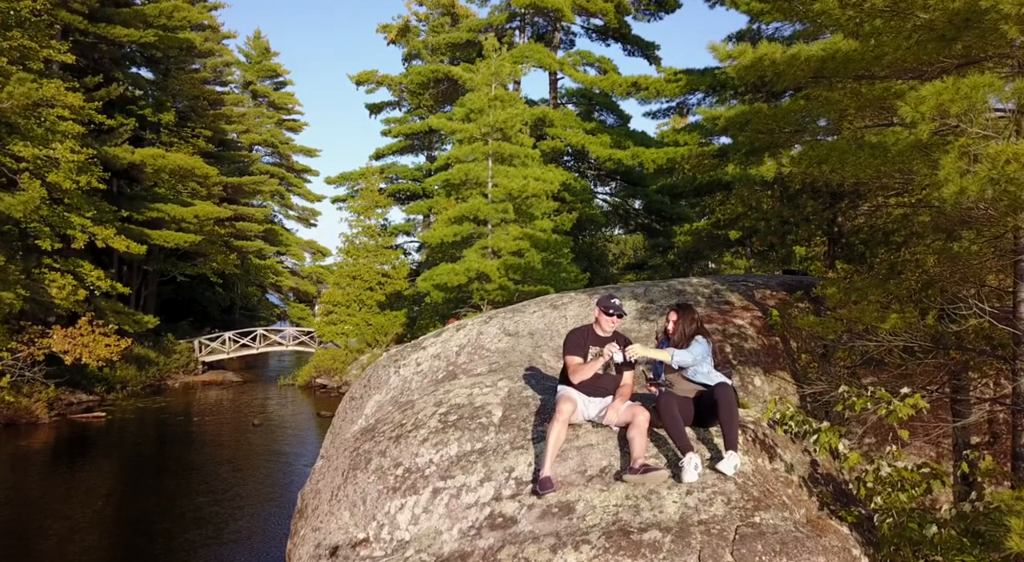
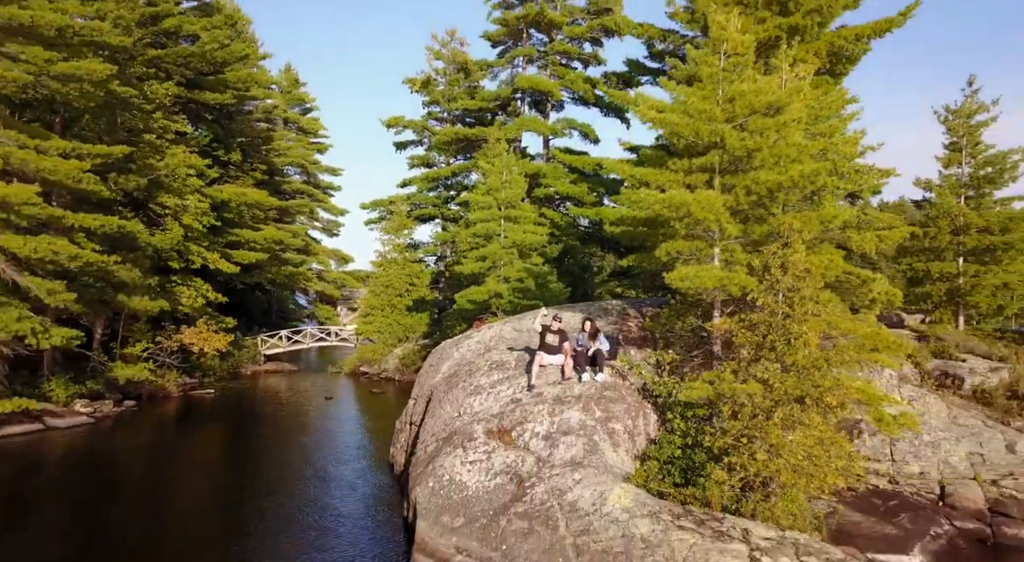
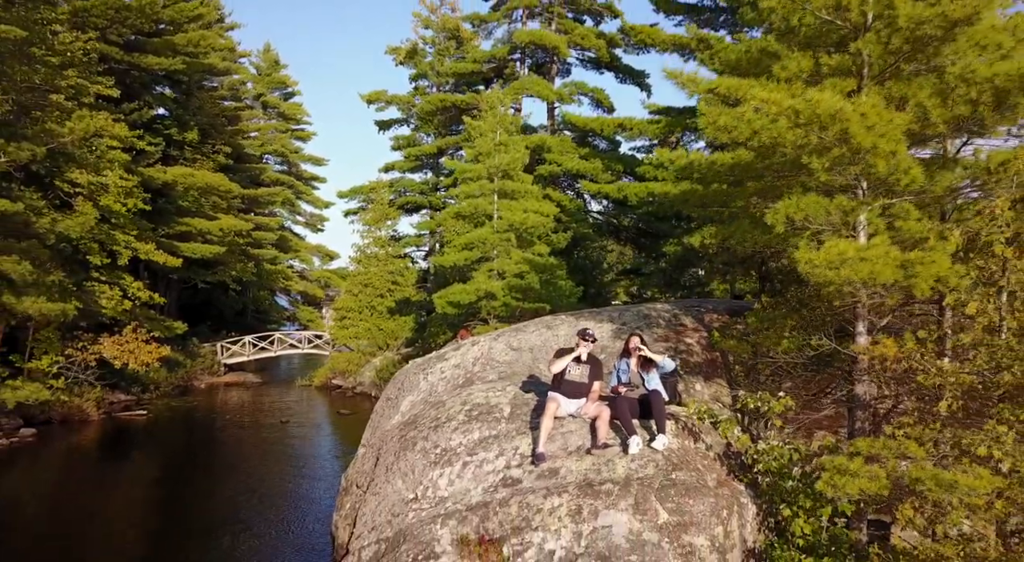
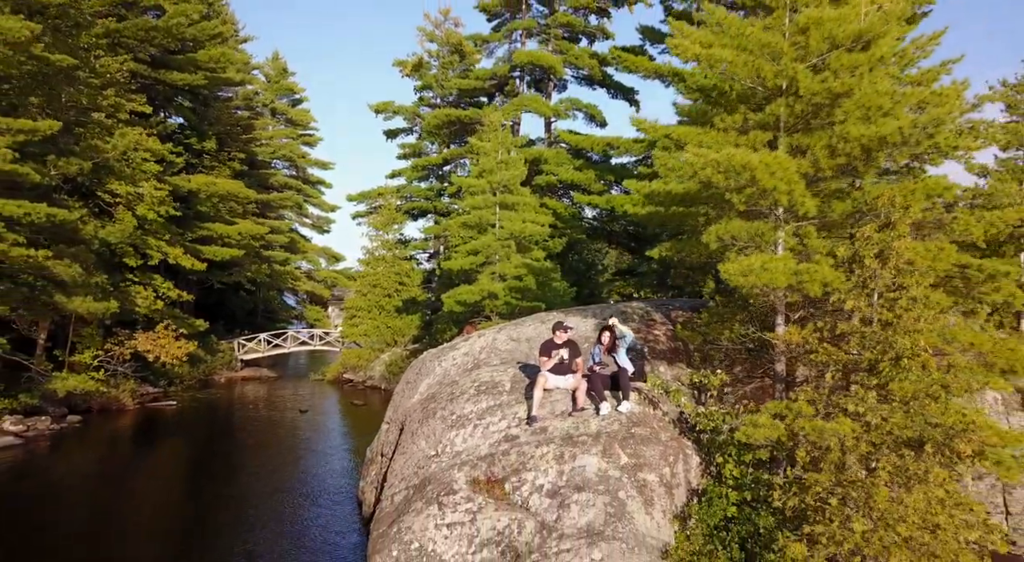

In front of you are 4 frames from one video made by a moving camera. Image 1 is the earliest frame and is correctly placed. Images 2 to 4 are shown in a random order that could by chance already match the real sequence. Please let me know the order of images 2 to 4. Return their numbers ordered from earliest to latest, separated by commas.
3, 4, 2
